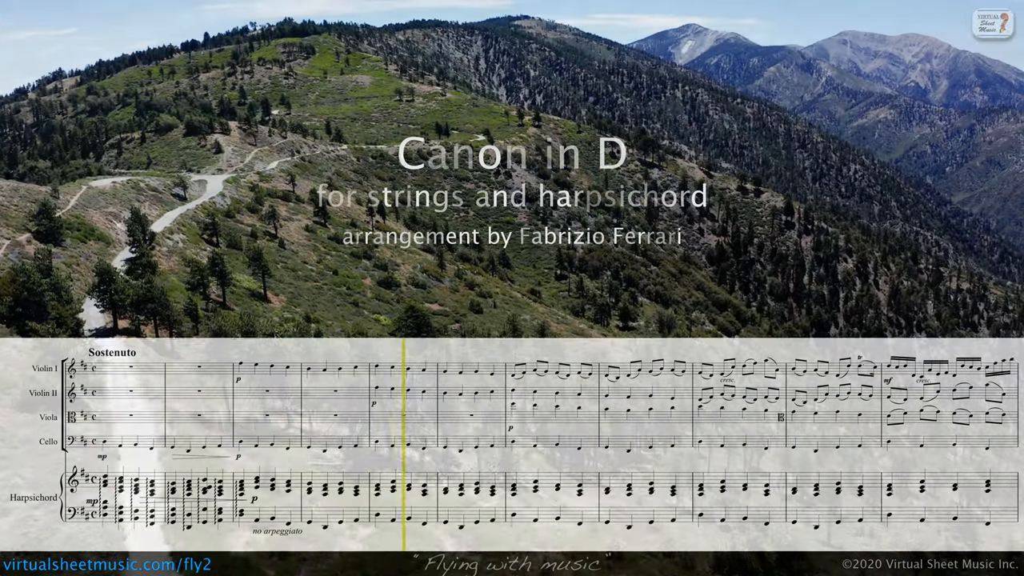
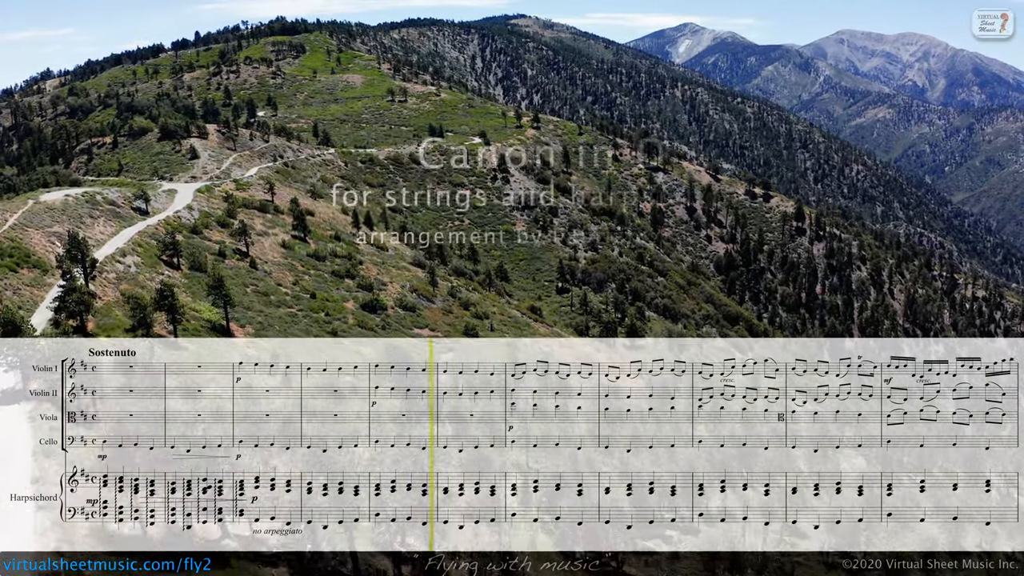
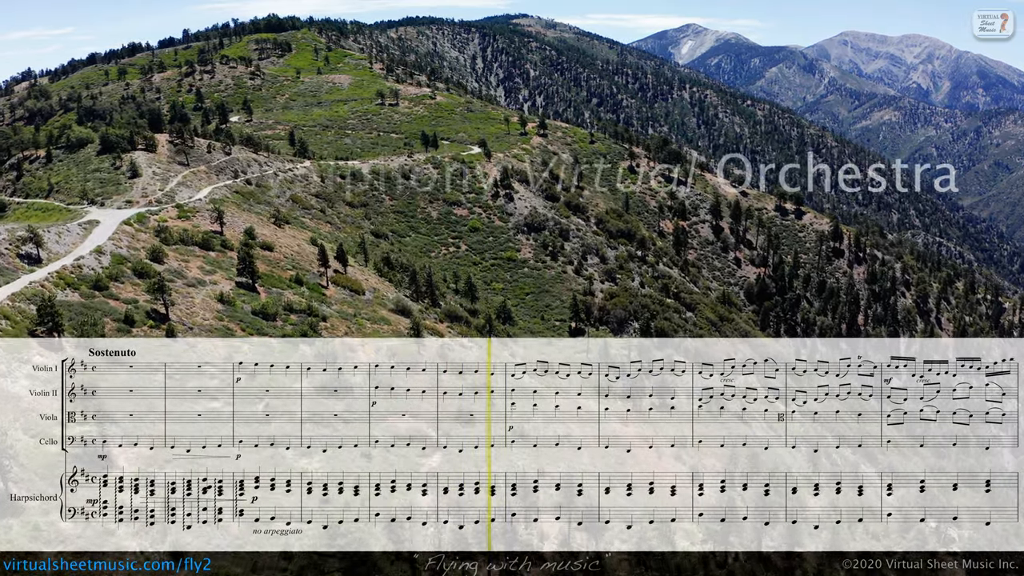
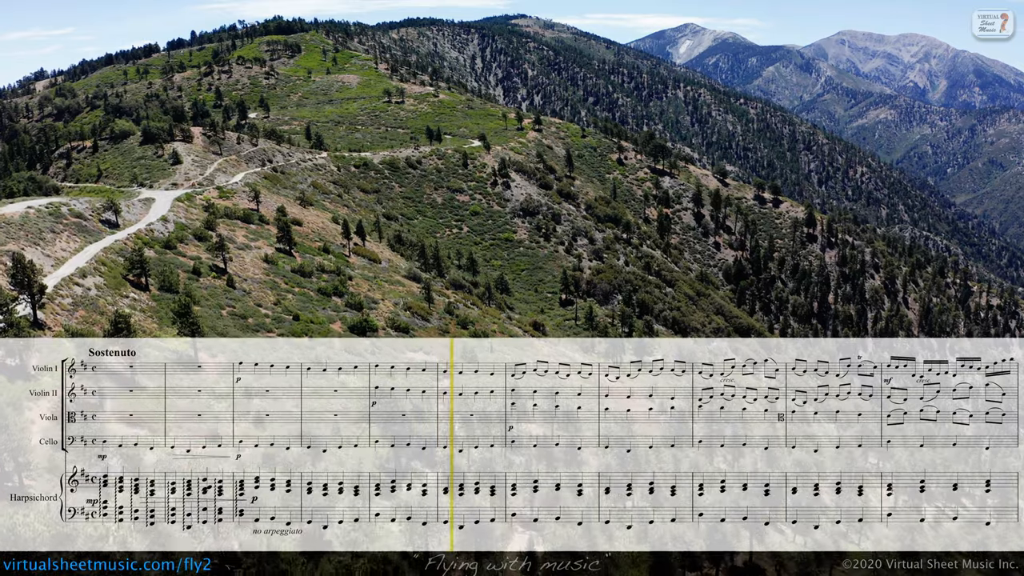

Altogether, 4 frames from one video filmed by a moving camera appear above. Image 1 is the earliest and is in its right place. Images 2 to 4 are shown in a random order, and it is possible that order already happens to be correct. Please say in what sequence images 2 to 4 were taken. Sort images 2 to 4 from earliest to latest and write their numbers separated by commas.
2, 4, 3
